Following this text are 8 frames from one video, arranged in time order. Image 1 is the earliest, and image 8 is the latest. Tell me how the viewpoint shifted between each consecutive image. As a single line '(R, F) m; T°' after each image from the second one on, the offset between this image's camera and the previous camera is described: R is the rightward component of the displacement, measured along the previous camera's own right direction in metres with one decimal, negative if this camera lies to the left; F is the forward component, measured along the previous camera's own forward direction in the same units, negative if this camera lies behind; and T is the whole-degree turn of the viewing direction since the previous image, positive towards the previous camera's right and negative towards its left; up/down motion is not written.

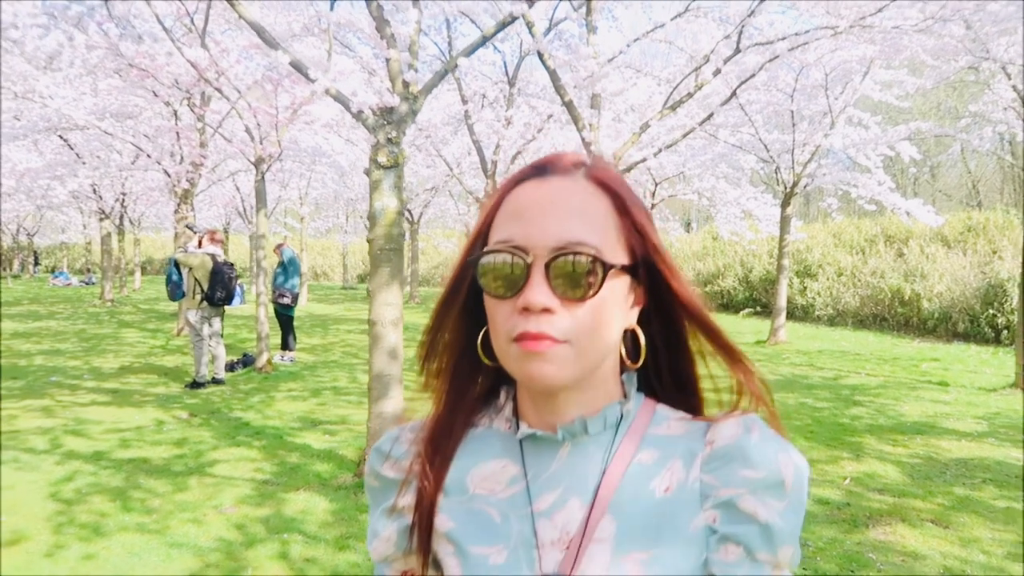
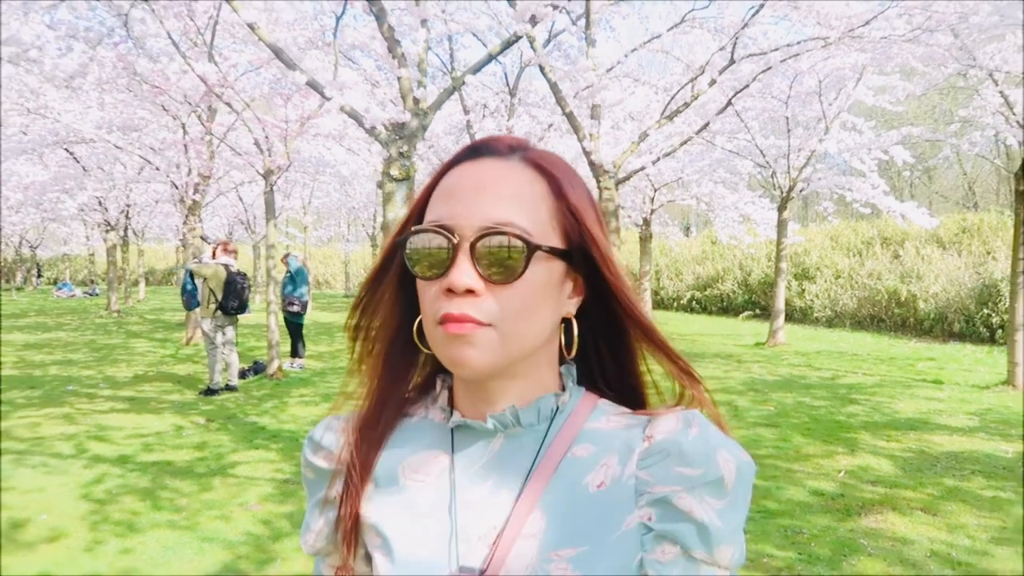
(0.0, -0.2) m; 0°
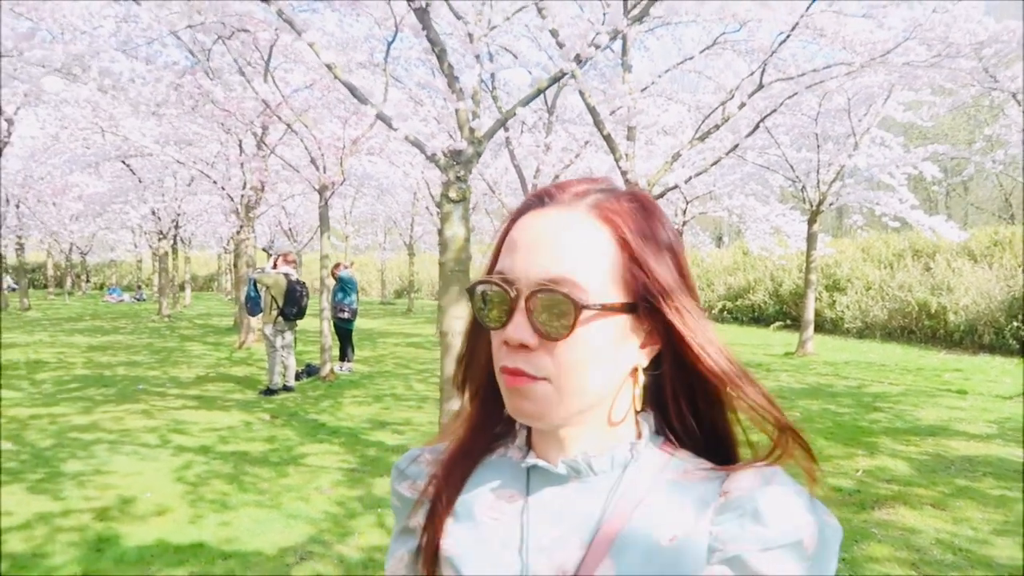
(-0.1, -0.5) m; -2°
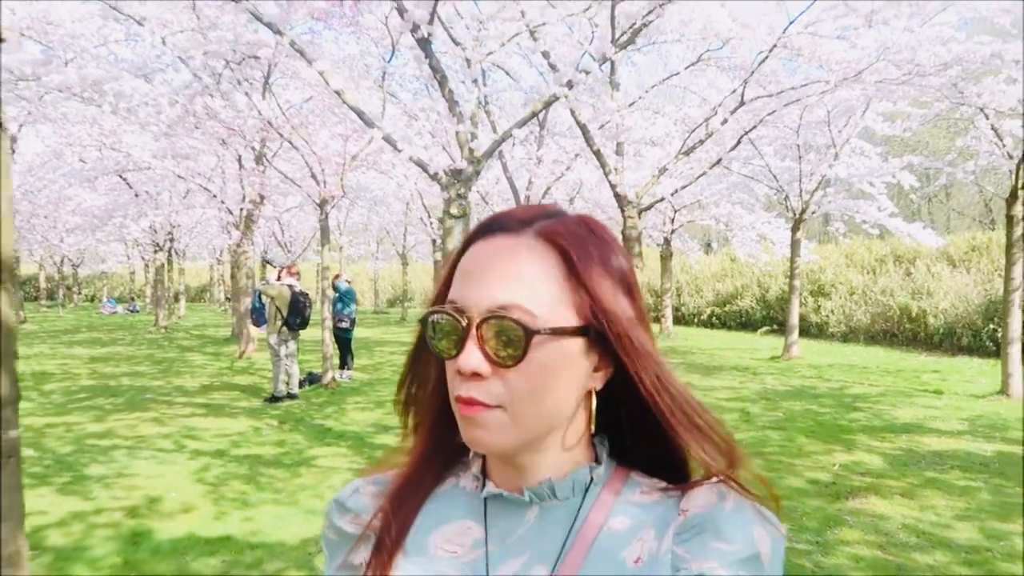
(-0.1, -0.4) m; +1°
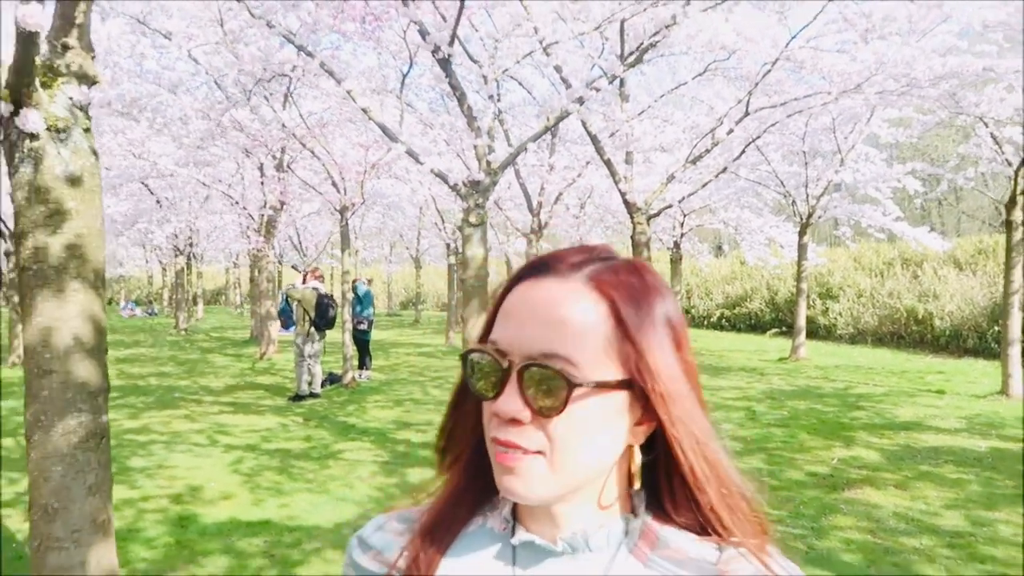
(0.0, -0.4) m; -1°
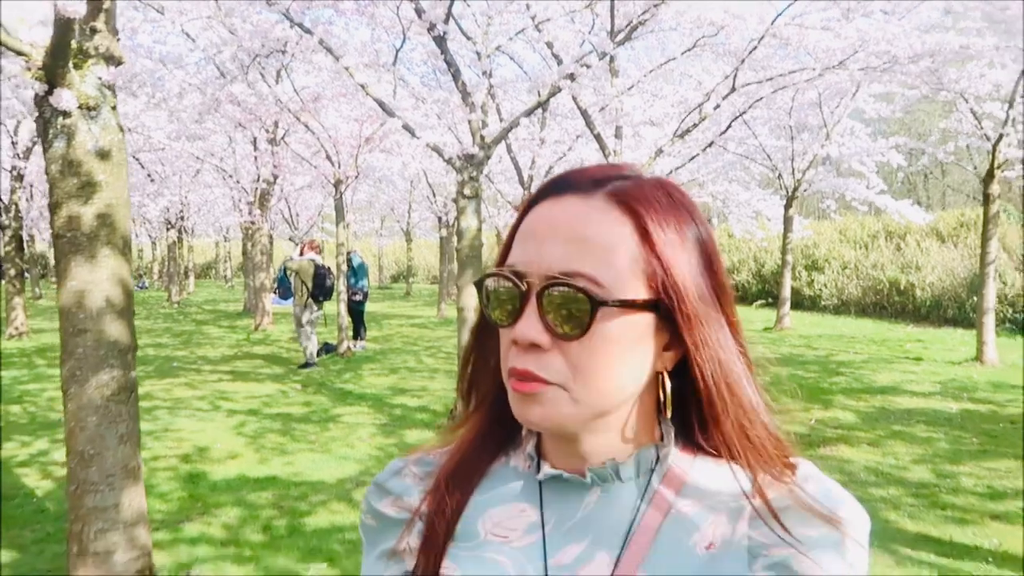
(0.0, -0.2) m; +1°
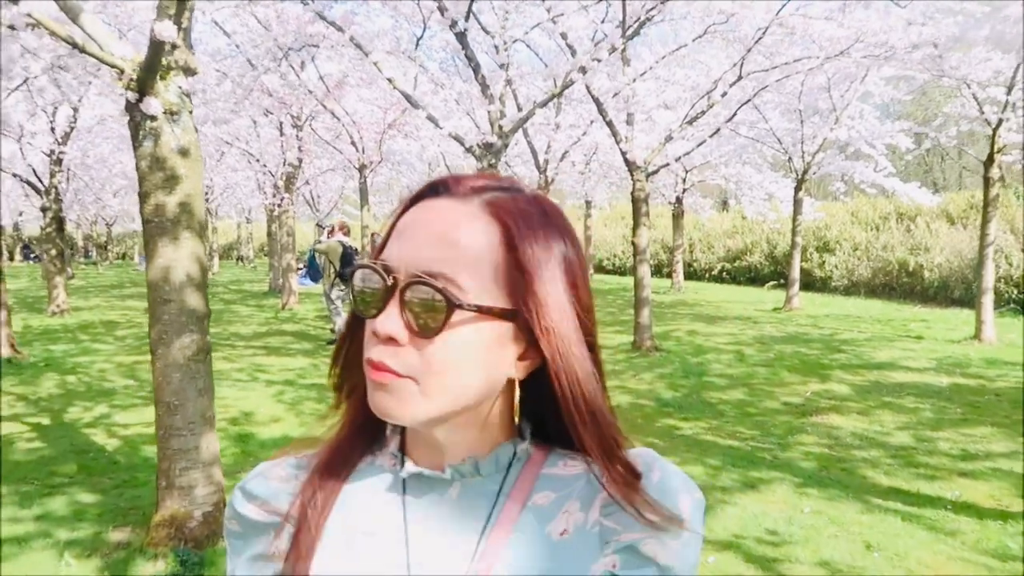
(0.0, -0.5) m; -1°
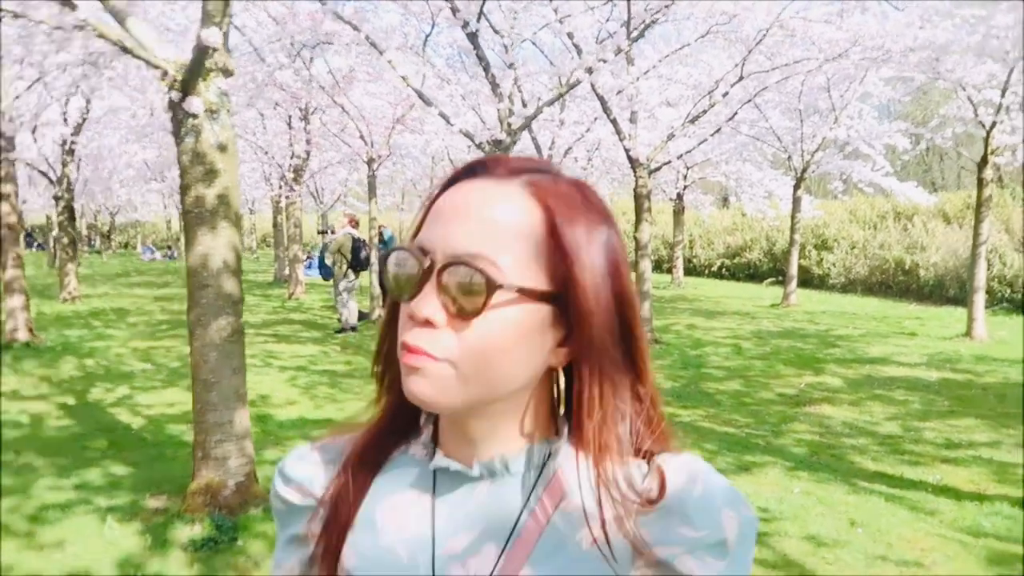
(-0.1, -0.3) m; 0°
